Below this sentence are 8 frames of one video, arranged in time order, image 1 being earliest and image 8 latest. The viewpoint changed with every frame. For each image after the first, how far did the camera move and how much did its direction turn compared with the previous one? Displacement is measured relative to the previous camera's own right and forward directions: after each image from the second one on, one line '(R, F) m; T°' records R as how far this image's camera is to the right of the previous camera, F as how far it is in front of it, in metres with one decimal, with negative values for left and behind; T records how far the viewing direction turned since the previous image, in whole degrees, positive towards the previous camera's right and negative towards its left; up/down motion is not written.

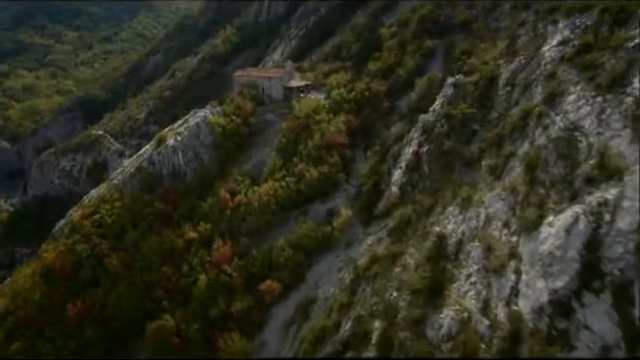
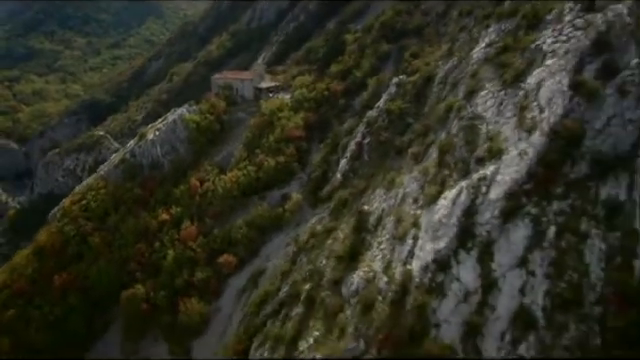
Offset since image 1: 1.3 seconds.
(+7.2, -5.3) m; -1°
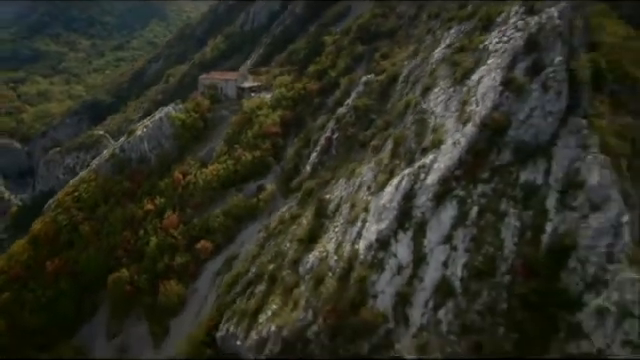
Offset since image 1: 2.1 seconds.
(+4.7, -3.4) m; -1°
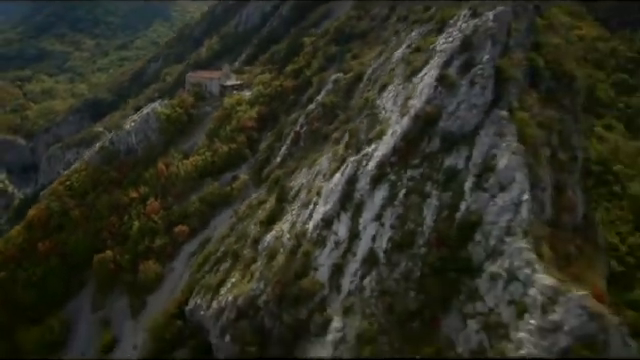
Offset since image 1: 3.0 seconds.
(+5.5, -4.0) m; -1°
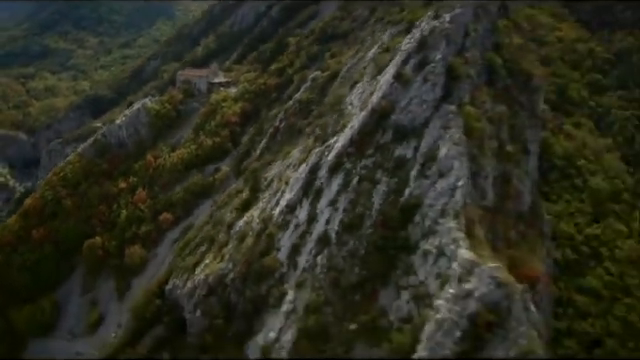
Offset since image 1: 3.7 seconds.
(+4.3, -3.2) m; -1°
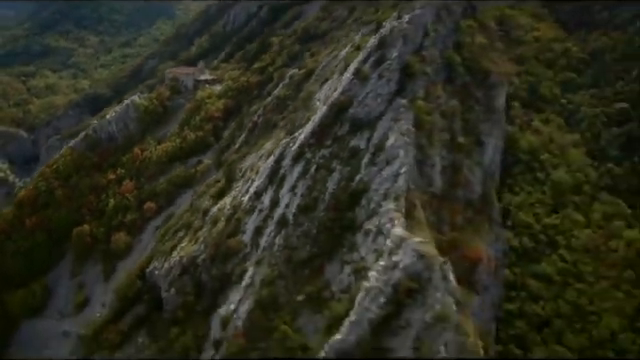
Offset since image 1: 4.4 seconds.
(+4.5, -3.3) m; 0°
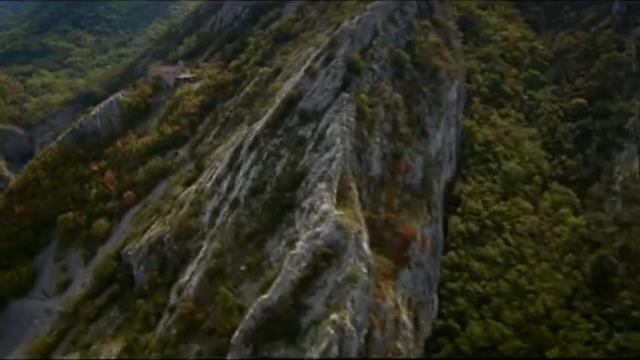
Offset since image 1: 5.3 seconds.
(+6.2, -4.4) m; 0°
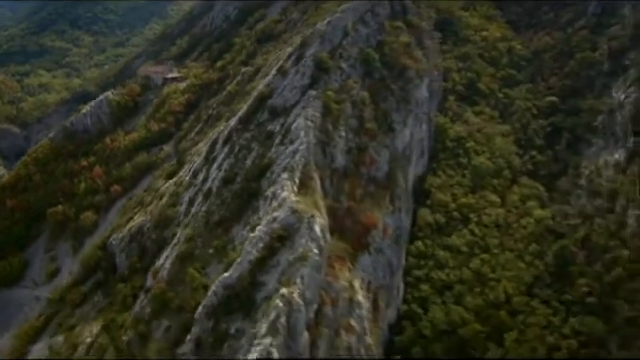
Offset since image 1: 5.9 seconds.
(+4.2, -3.0) m; 0°
